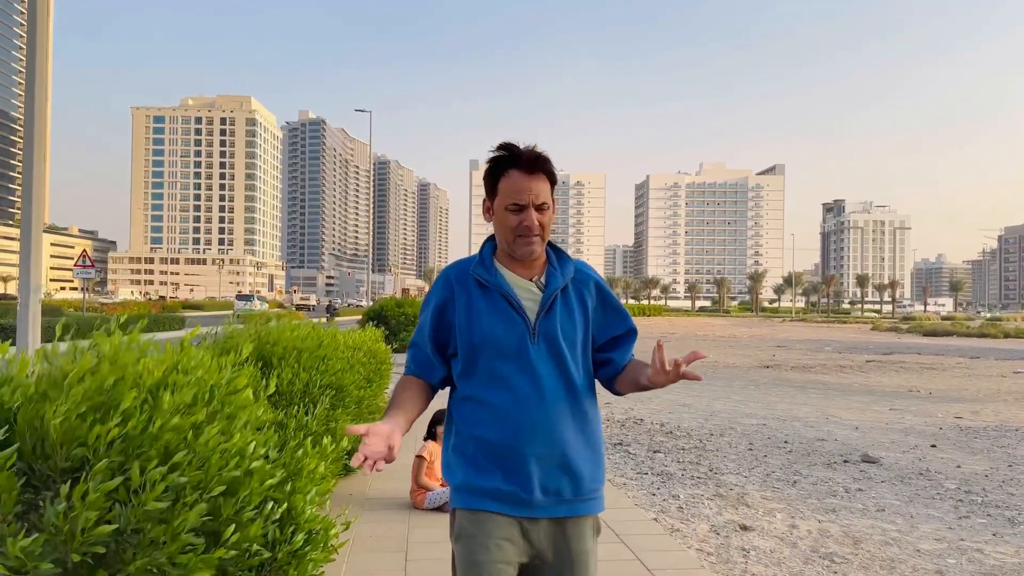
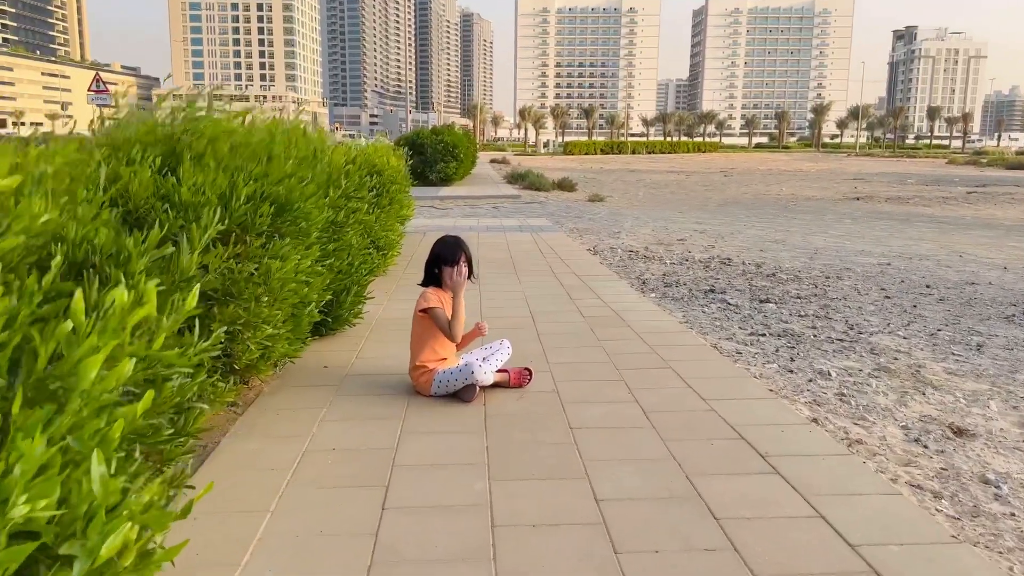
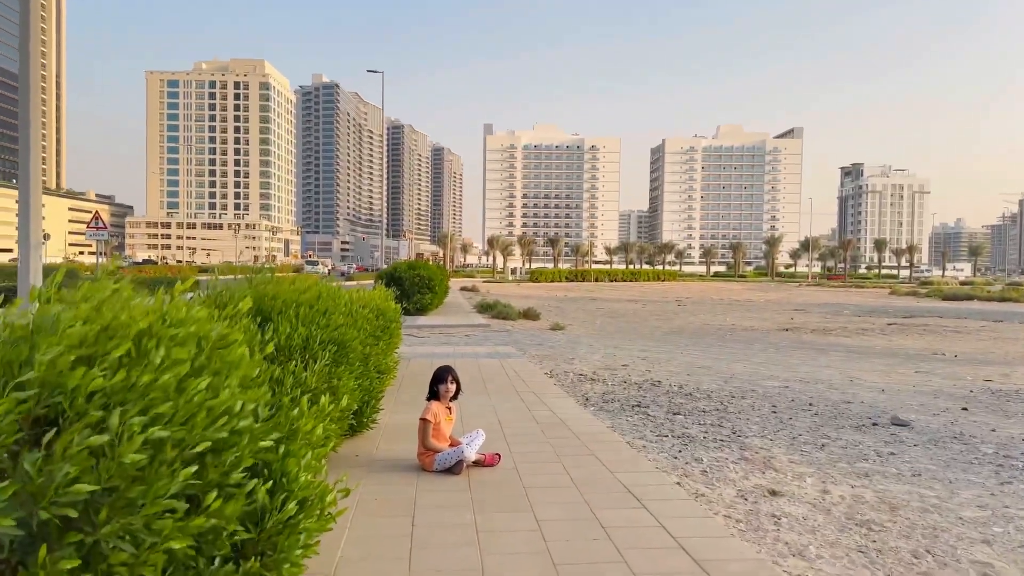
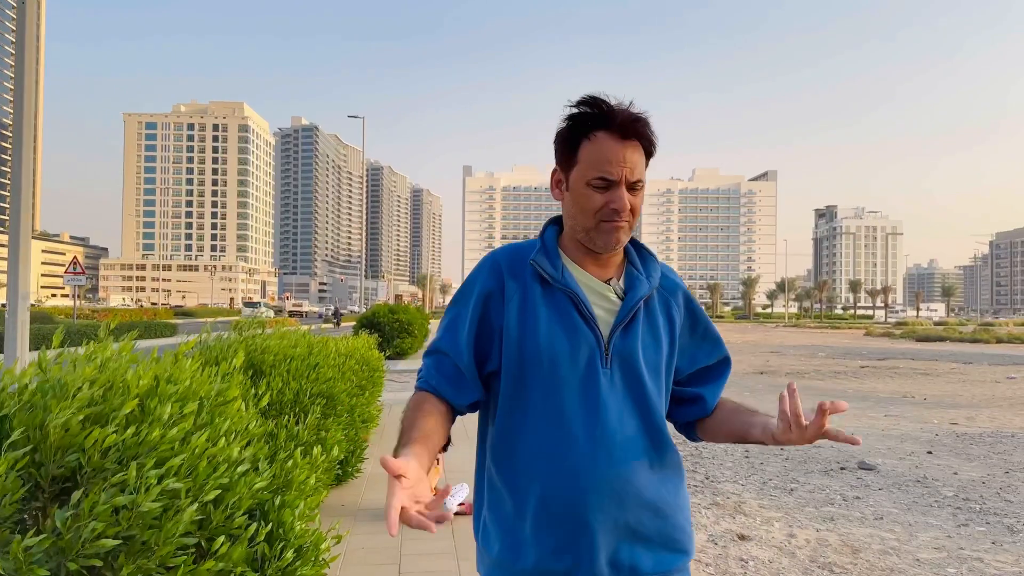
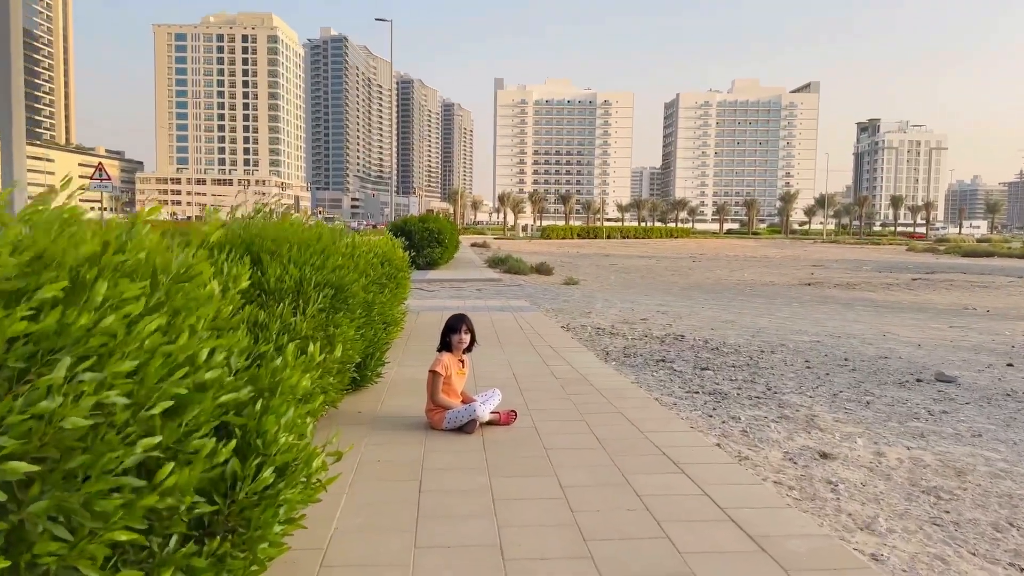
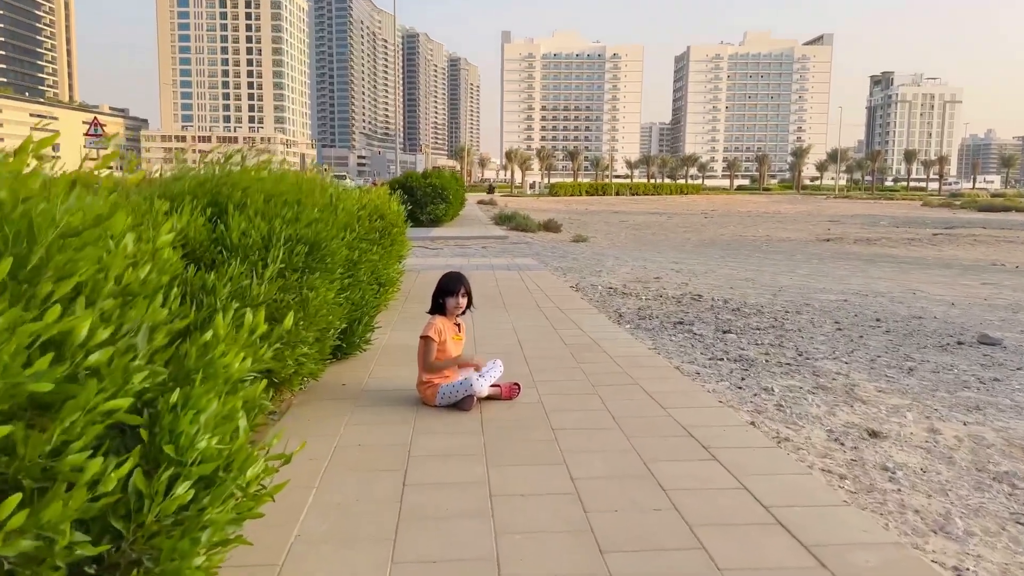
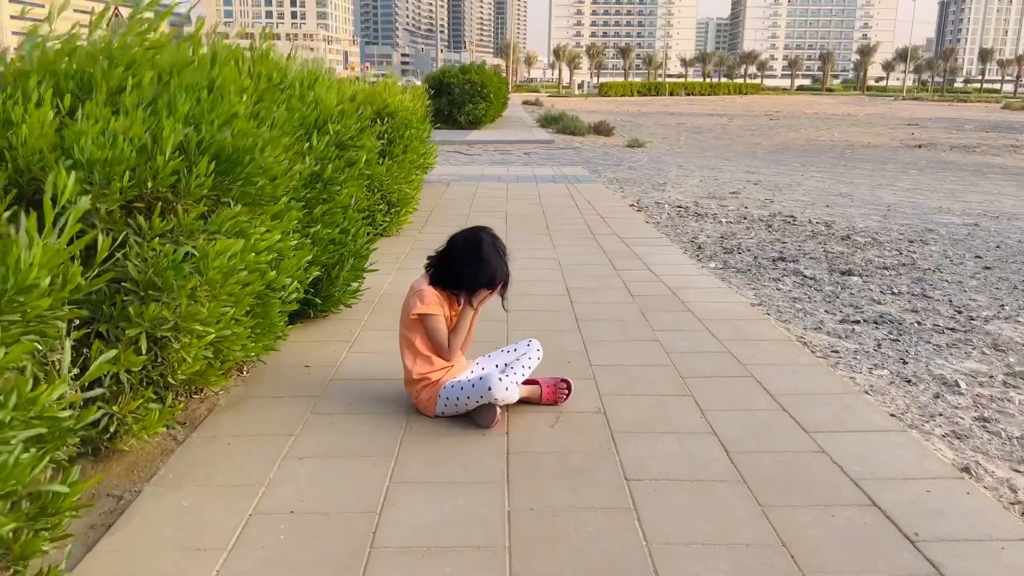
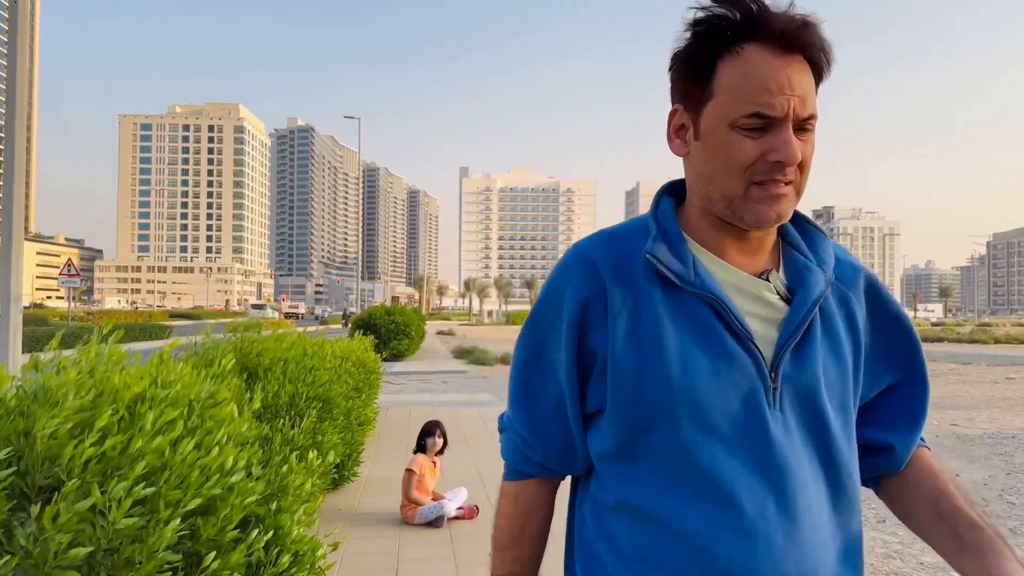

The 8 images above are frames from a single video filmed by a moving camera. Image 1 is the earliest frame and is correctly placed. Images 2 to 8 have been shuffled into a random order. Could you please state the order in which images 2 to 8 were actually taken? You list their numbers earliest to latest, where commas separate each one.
4, 8, 3, 5, 6, 2, 7
